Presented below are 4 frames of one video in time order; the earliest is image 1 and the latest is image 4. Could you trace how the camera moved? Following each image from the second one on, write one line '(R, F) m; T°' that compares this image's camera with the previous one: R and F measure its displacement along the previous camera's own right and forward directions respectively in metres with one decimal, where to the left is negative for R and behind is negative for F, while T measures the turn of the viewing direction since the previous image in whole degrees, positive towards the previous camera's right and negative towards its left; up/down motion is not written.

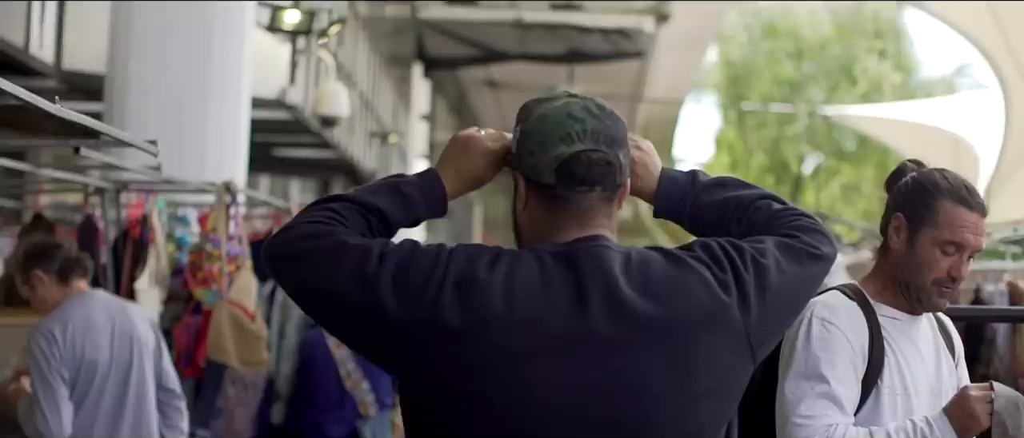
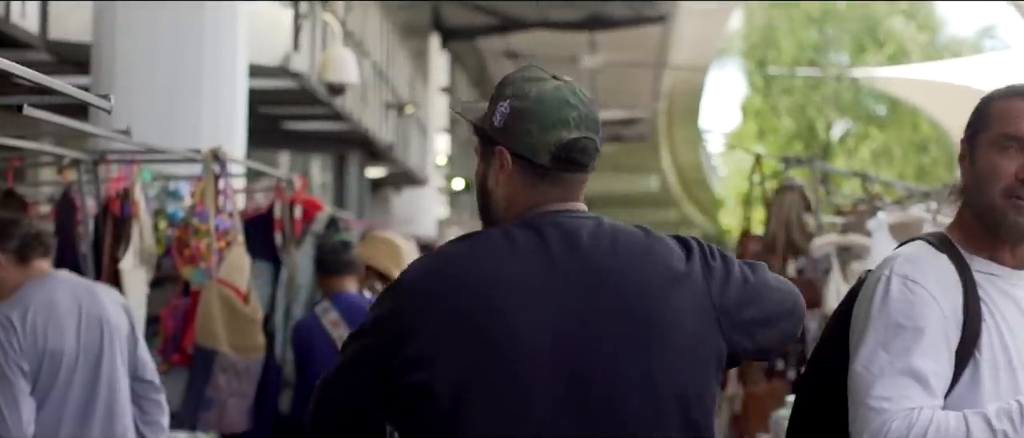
(0.0, +0.6) m; -1°
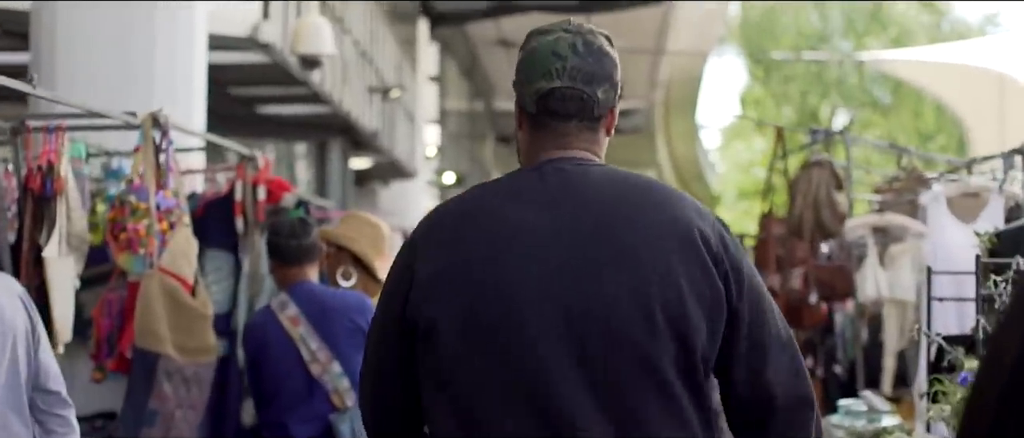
(0.0, +1.0) m; 0°
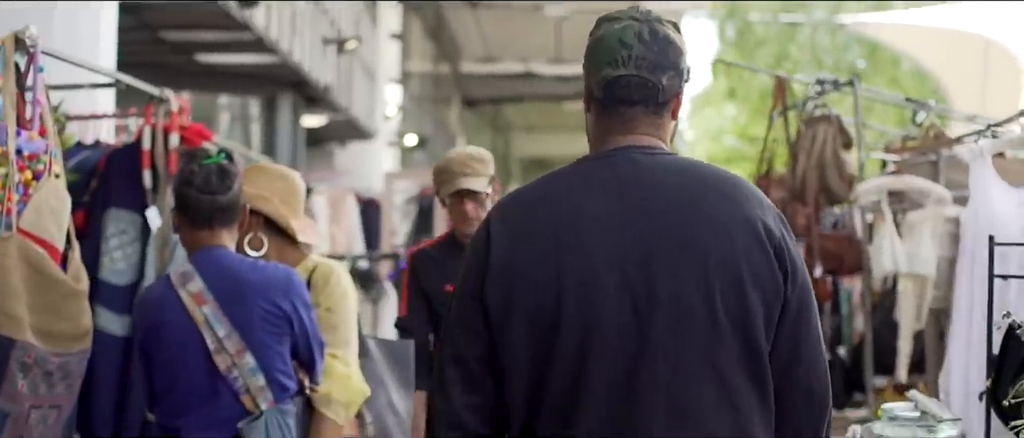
(0.0, +1.1) m; +1°
